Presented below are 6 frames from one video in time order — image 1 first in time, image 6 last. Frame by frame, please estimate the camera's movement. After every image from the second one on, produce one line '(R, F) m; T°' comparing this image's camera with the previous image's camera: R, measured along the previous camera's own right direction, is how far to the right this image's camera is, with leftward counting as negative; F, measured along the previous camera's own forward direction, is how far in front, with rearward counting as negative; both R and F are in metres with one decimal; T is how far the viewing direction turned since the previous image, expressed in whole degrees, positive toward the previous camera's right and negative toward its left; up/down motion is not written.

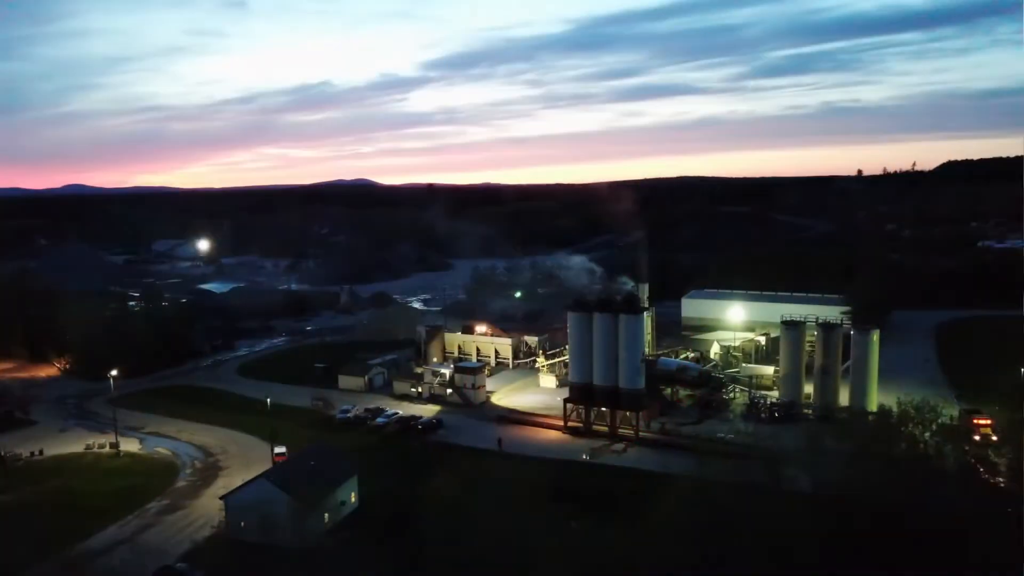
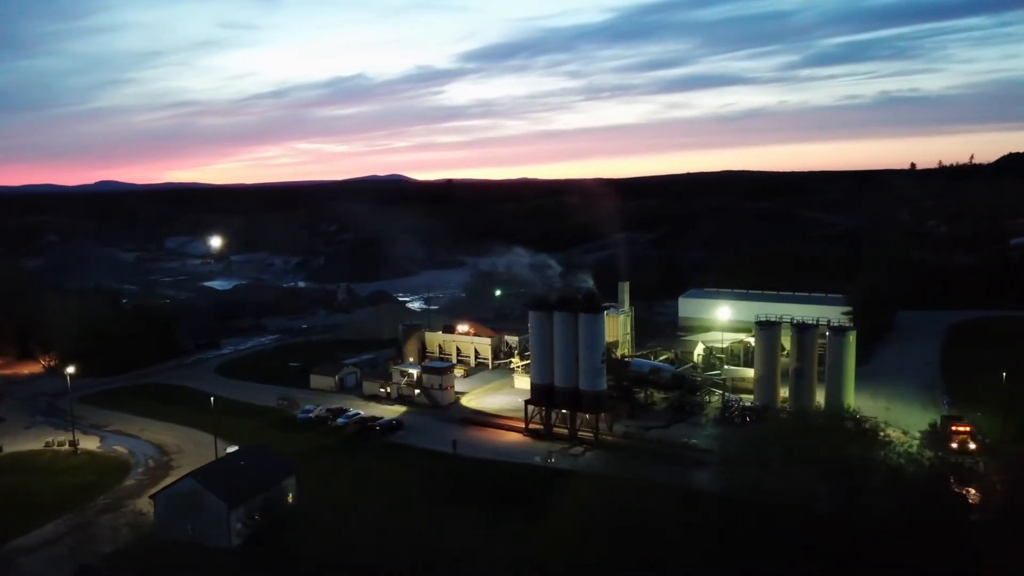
(+2.2, 0.0) m; -2°
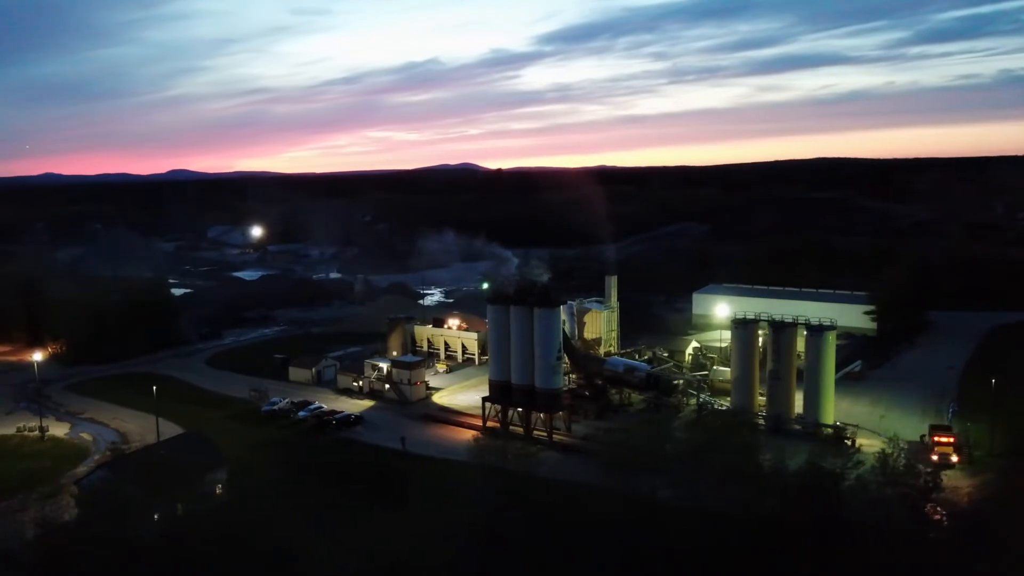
(+3.5, 0.0) m; -5°
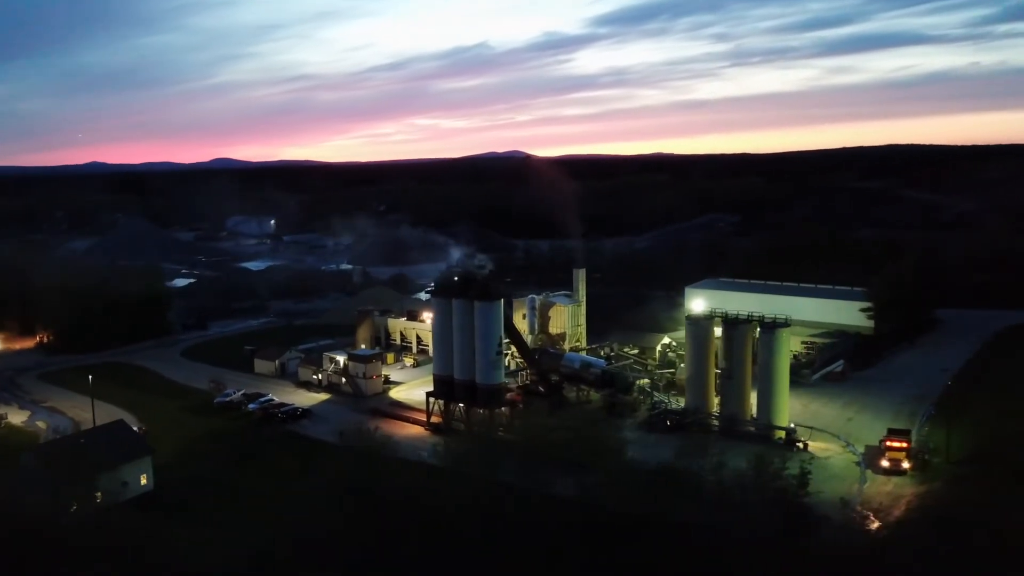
(+3.4, -0.1) m; -3°
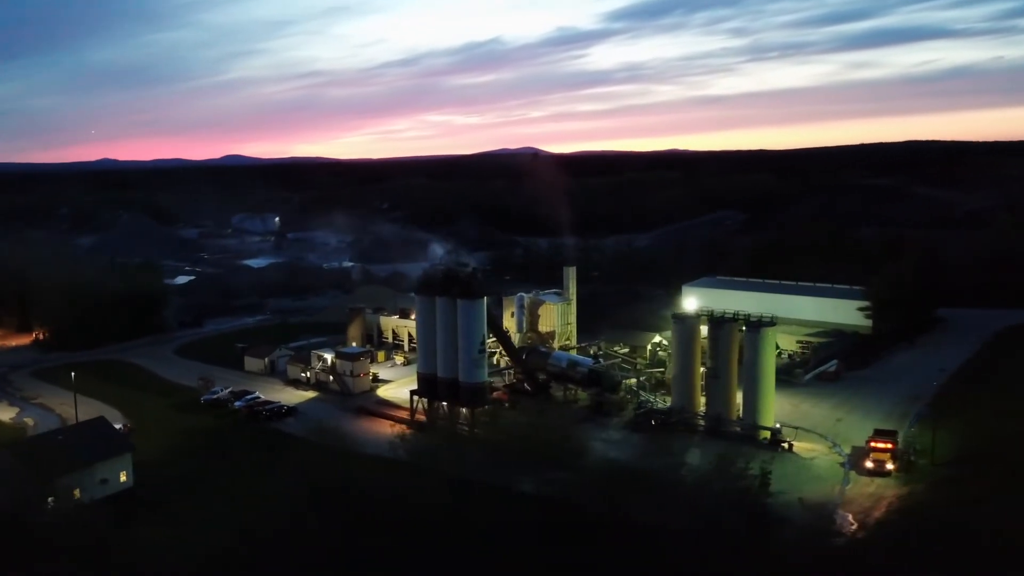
(+1.0, -0.1) m; -1°
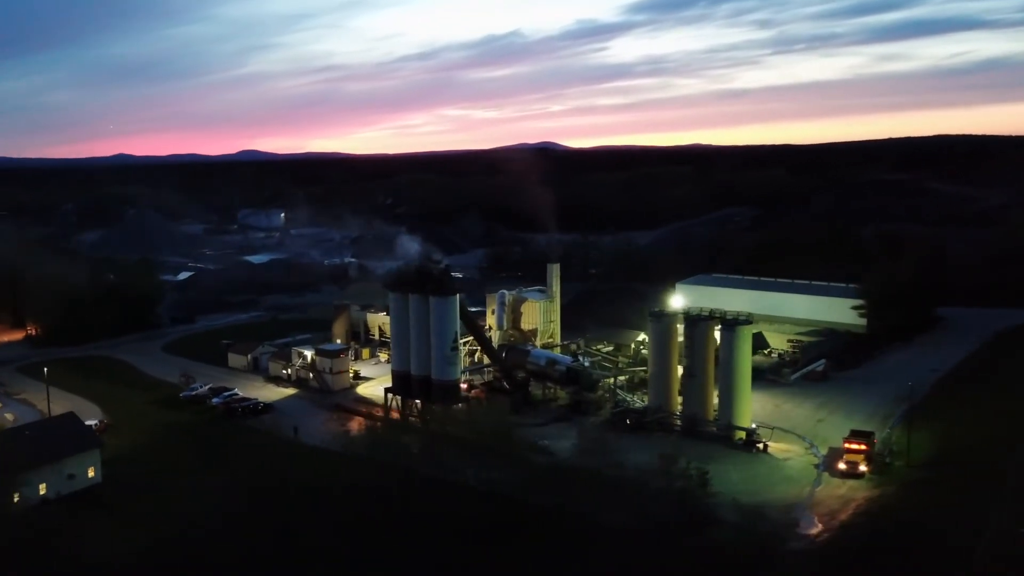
(+1.5, -0.1) m; -1°
